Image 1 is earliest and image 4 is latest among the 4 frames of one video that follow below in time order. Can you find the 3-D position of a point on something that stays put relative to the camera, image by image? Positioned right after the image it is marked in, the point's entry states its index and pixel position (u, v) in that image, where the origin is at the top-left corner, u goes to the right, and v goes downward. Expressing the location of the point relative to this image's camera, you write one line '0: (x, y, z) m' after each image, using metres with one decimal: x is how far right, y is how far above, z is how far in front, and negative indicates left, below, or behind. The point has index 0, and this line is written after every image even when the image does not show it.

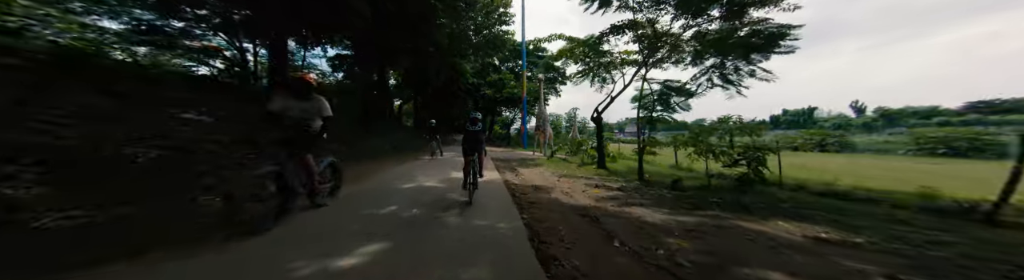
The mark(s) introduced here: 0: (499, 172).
0: (-0.2, -0.8, +7.1) m
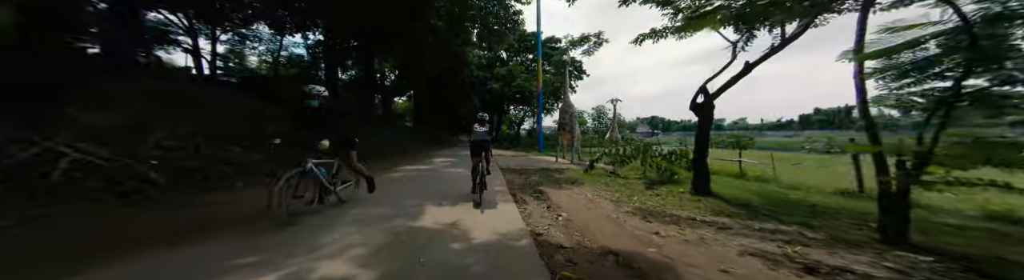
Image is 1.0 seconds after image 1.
0: (+0.2, -0.9, +4.4) m
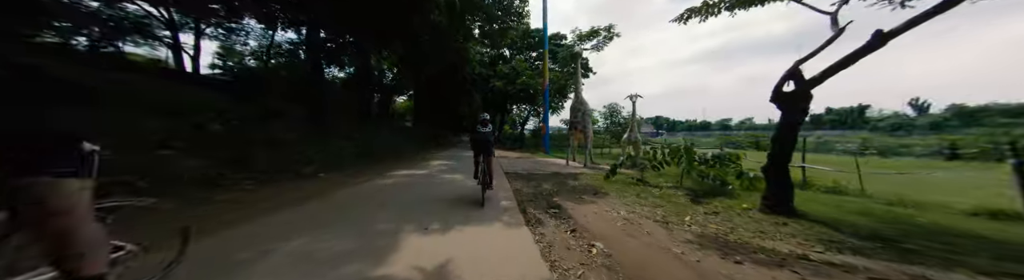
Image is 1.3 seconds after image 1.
0: (+0.3, -0.9, +3.5) m
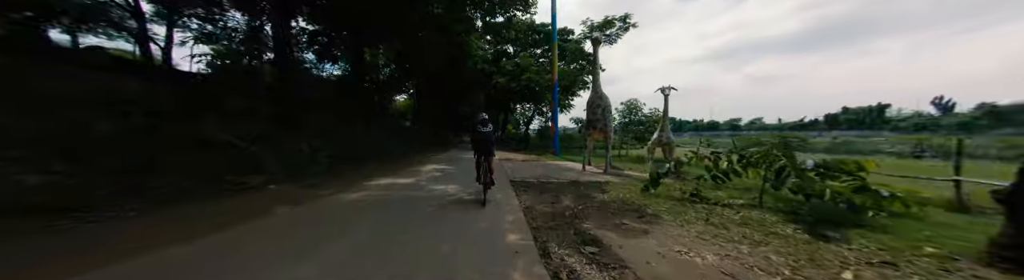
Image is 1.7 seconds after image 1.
0: (+0.4, -0.9, +2.3) m
